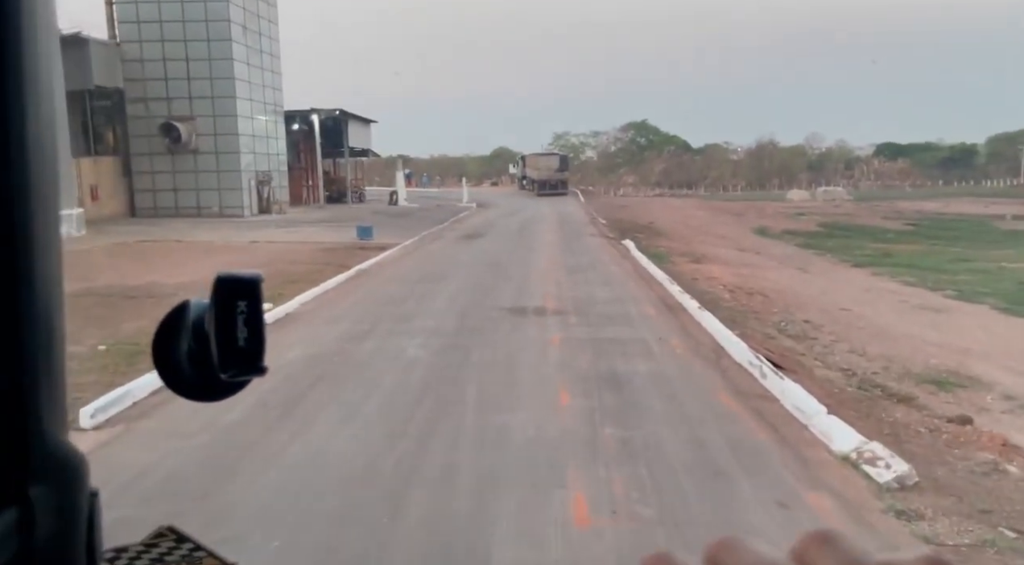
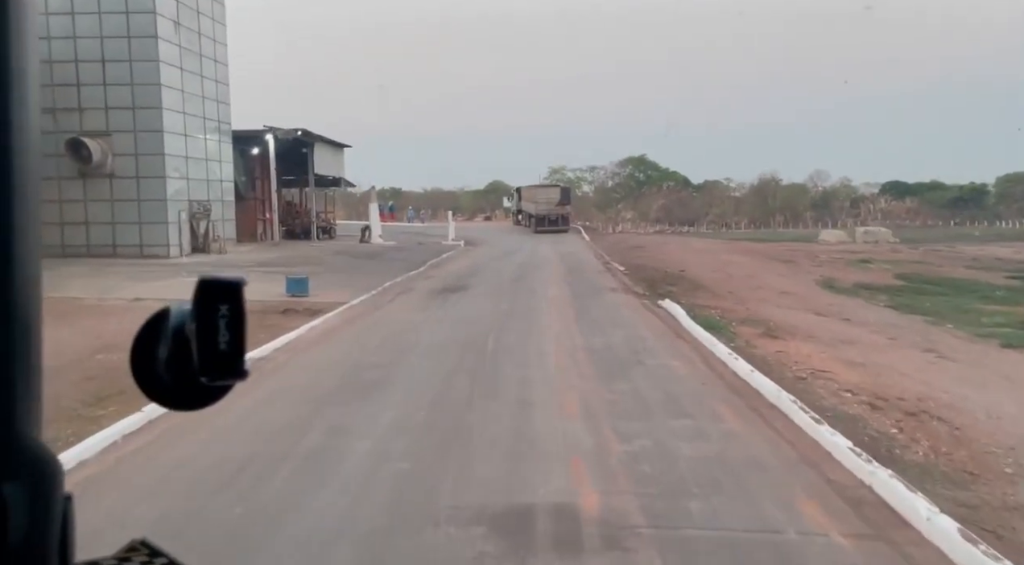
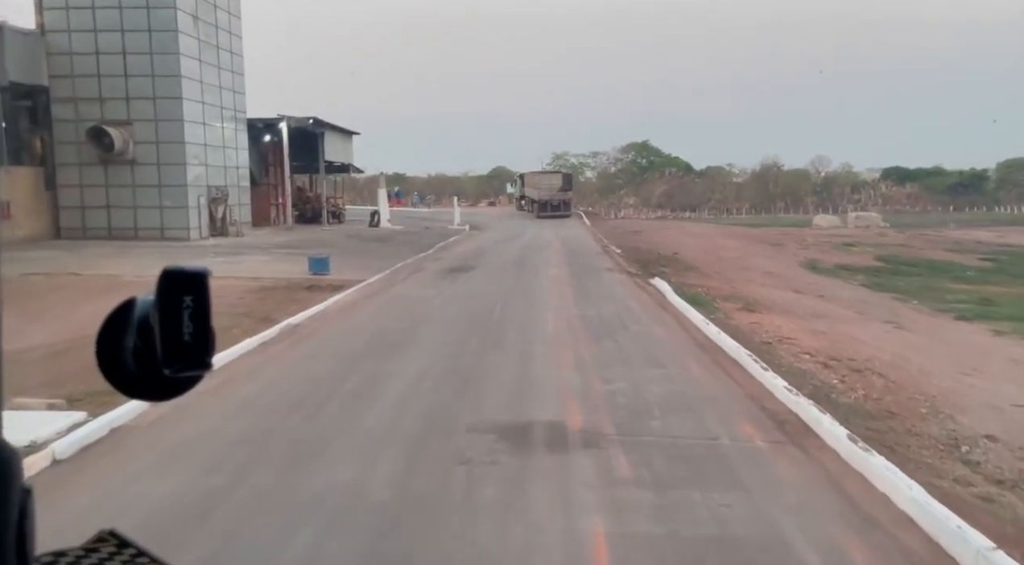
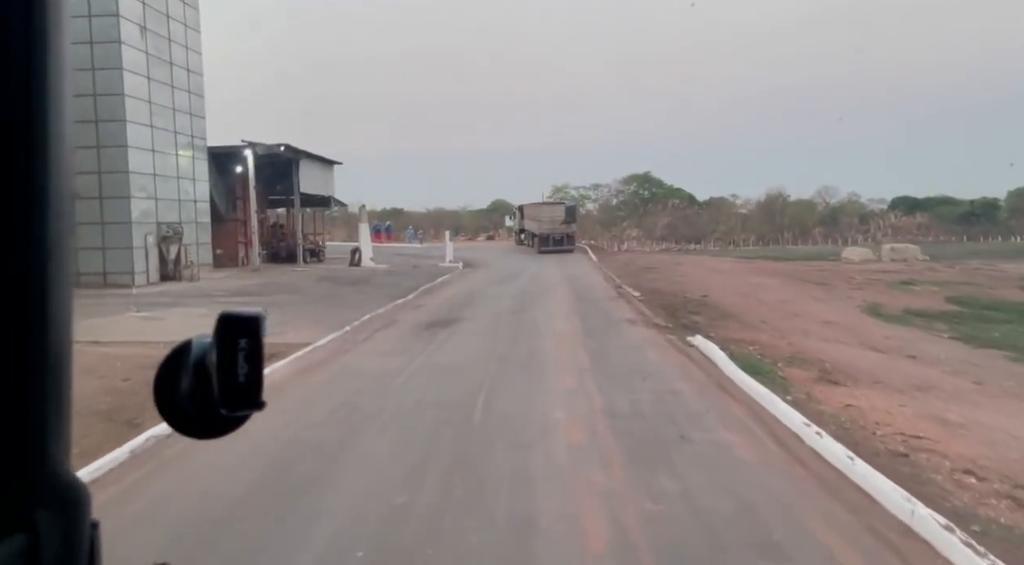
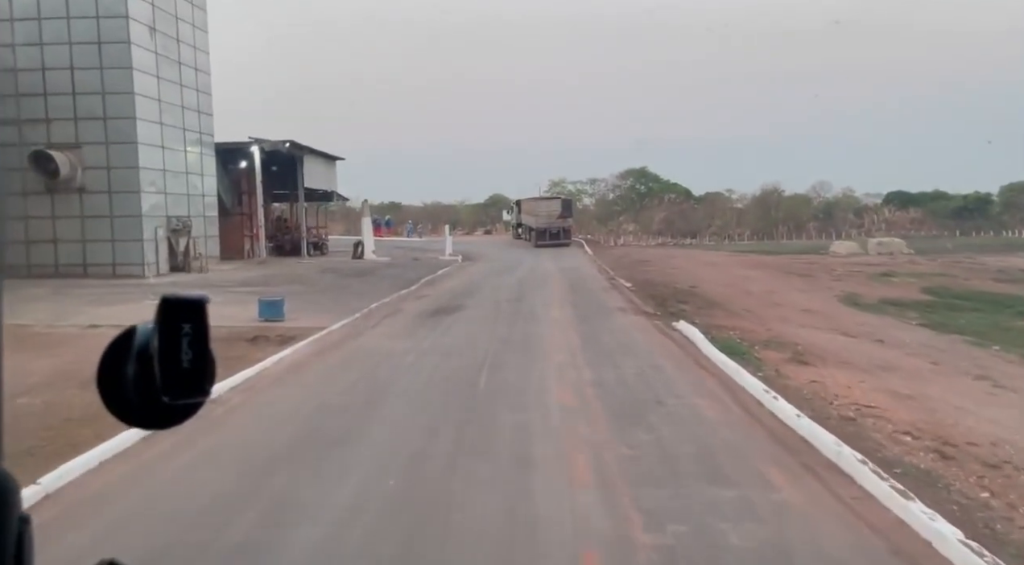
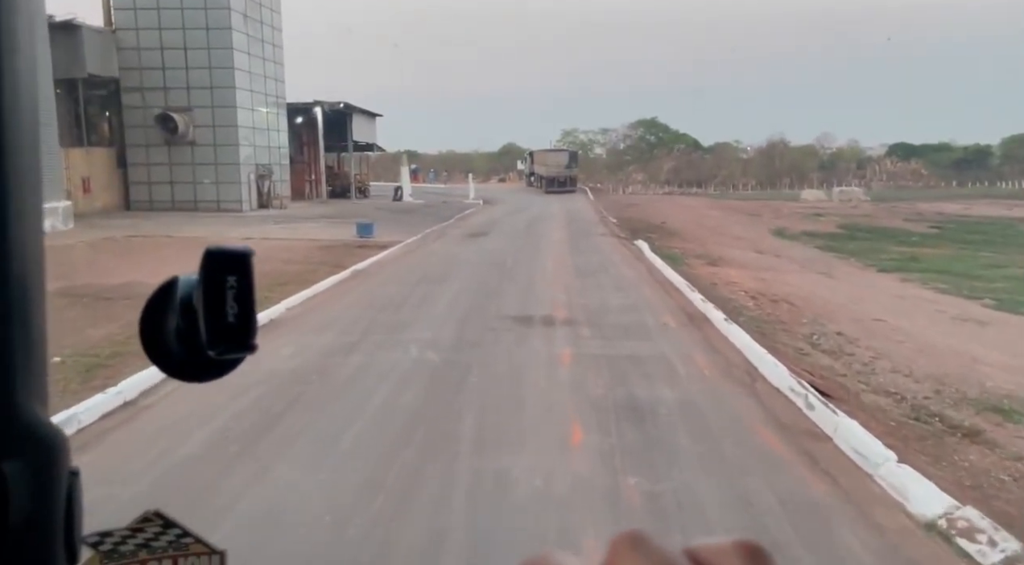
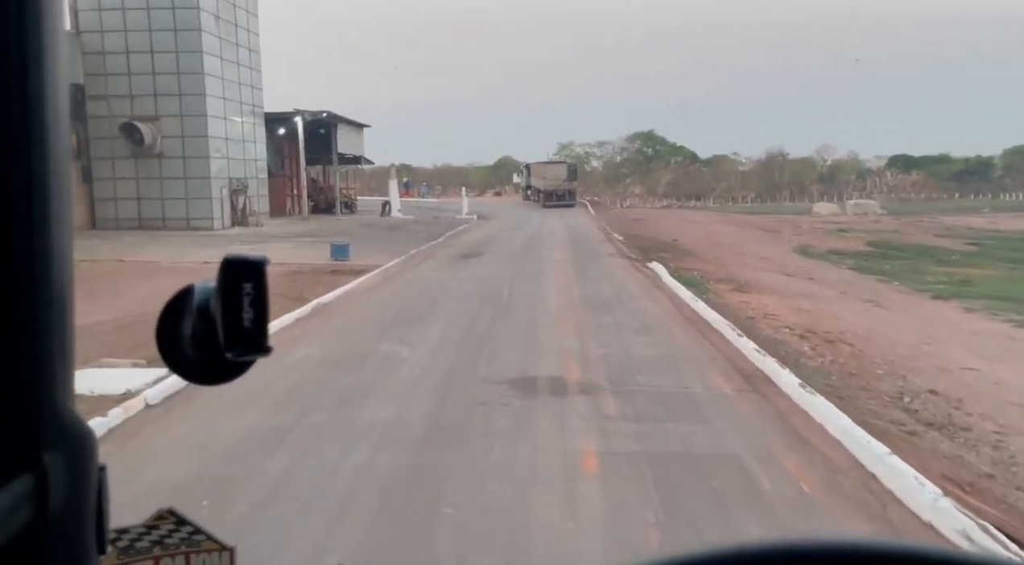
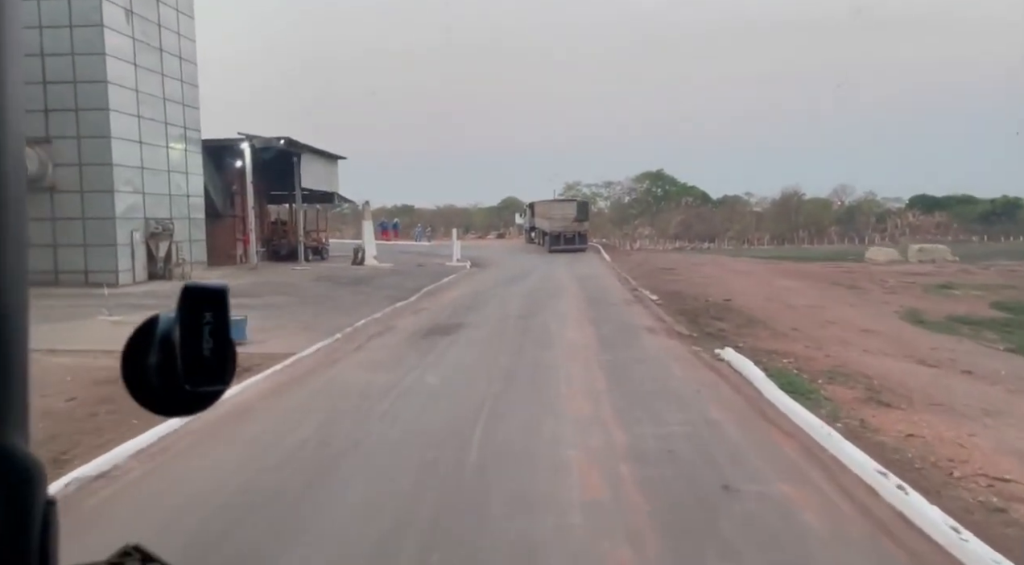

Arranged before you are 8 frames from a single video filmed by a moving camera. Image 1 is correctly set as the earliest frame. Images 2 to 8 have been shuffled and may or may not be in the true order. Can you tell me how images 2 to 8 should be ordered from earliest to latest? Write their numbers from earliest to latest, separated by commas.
6, 7, 3, 2, 5, 4, 8
